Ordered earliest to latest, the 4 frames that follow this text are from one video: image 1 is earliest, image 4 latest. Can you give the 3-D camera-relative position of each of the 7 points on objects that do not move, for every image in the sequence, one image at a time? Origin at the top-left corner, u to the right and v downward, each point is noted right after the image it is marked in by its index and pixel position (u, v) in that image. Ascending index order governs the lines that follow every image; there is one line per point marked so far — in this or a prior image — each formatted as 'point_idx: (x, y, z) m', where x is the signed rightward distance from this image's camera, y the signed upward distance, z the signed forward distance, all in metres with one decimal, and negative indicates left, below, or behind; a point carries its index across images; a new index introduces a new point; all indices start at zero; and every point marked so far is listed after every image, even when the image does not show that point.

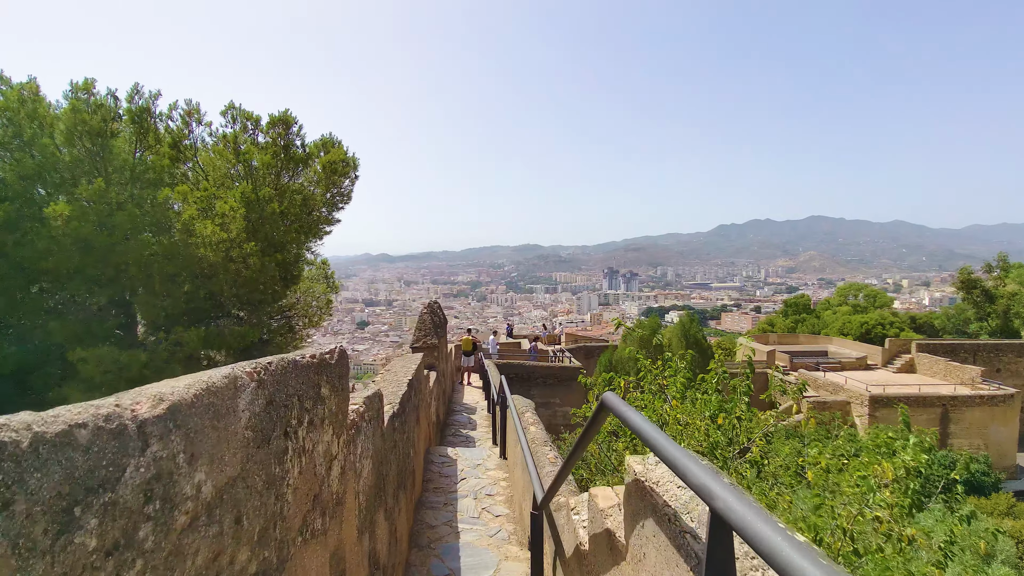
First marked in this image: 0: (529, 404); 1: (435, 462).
0: (+0.2, -1.3, +5.4) m
1: (-0.9, -2.0, +5.5) m
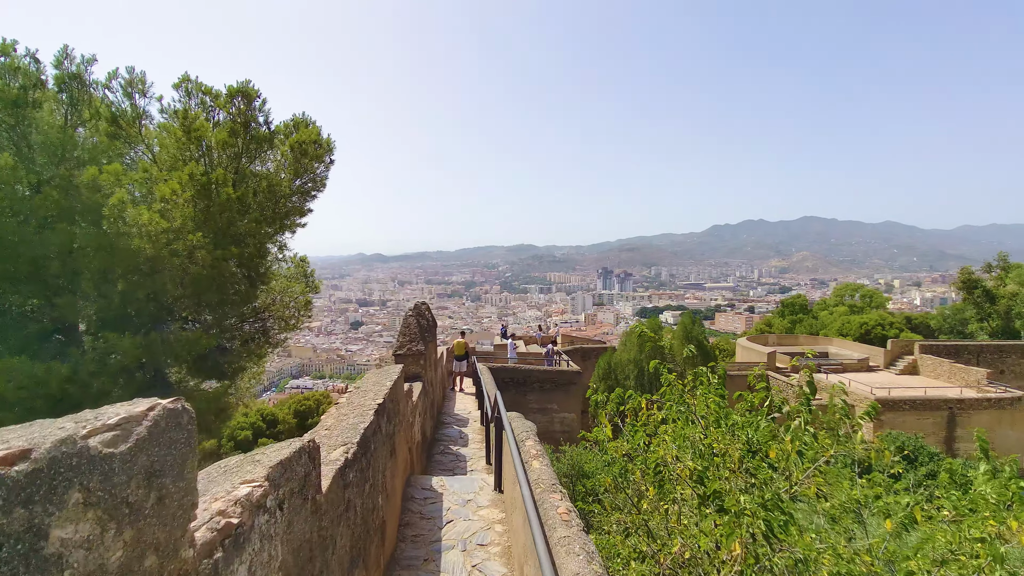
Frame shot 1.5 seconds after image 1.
0: (+0.2, -1.3, +4.4) m
1: (-0.9, -2.0, +4.5) m
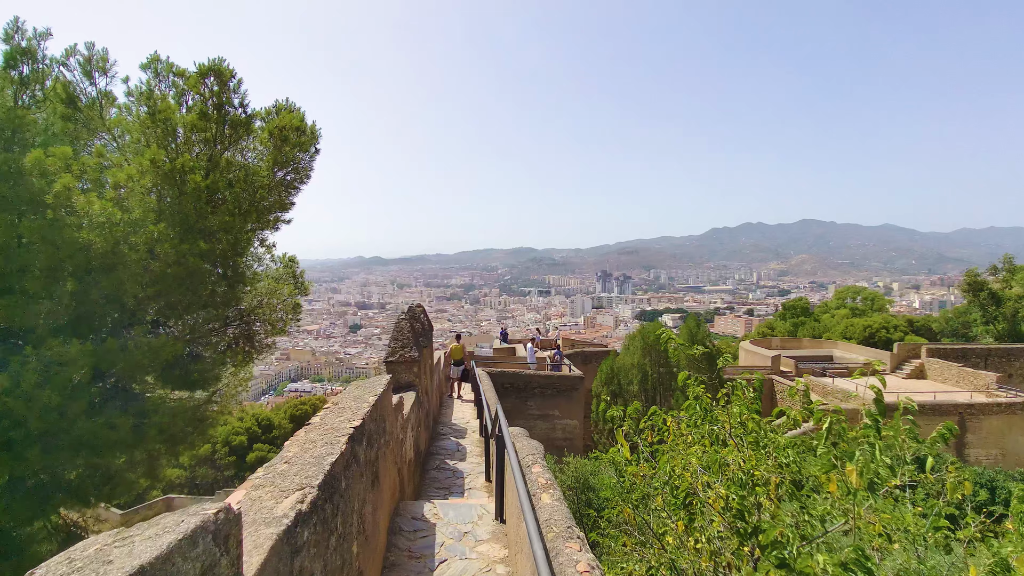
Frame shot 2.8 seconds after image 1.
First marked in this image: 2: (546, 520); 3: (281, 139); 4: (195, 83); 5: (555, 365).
0: (+0.2, -1.3, +3.8) m
1: (-0.9, -2.0, +3.9) m
2: (+0.2, -1.3, +2.7) m
3: (-3.0, +2.0, +6.4) m
4: (-3.7, +2.4, +5.7) m
5: (+1.2, -2.3, +14.0) m
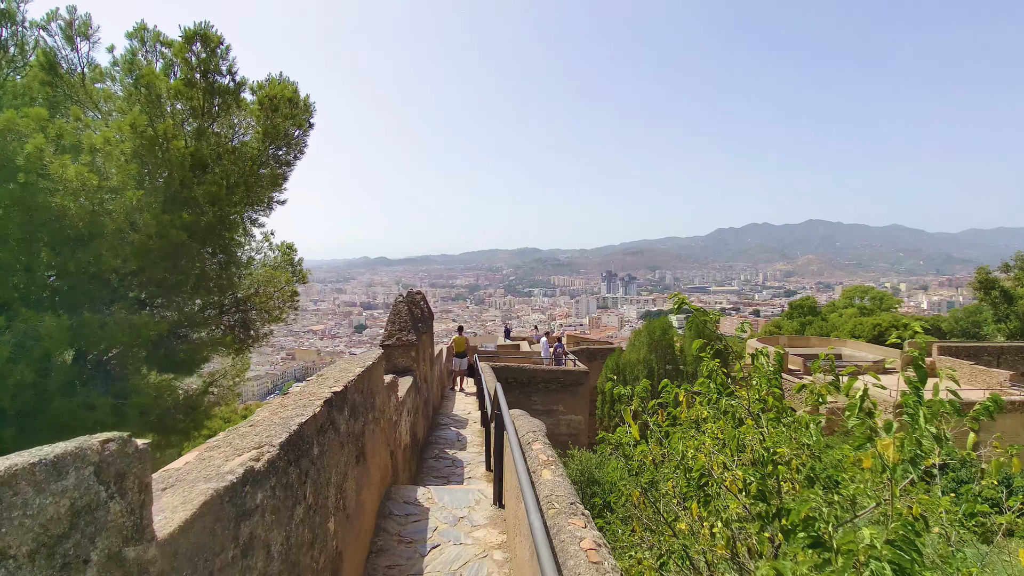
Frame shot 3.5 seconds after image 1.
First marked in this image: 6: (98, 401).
0: (+0.2, -1.0, +3.5) m
1: (-0.9, -1.7, +3.6) m
2: (+0.2, -1.1, +2.4) m
3: (-3.0, +2.2, +6.1) m
4: (-3.7, +2.7, +5.4) m
5: (+1.3, -2.0, +13.7) m
6: (-4.1, -1.1, +4.8) m
